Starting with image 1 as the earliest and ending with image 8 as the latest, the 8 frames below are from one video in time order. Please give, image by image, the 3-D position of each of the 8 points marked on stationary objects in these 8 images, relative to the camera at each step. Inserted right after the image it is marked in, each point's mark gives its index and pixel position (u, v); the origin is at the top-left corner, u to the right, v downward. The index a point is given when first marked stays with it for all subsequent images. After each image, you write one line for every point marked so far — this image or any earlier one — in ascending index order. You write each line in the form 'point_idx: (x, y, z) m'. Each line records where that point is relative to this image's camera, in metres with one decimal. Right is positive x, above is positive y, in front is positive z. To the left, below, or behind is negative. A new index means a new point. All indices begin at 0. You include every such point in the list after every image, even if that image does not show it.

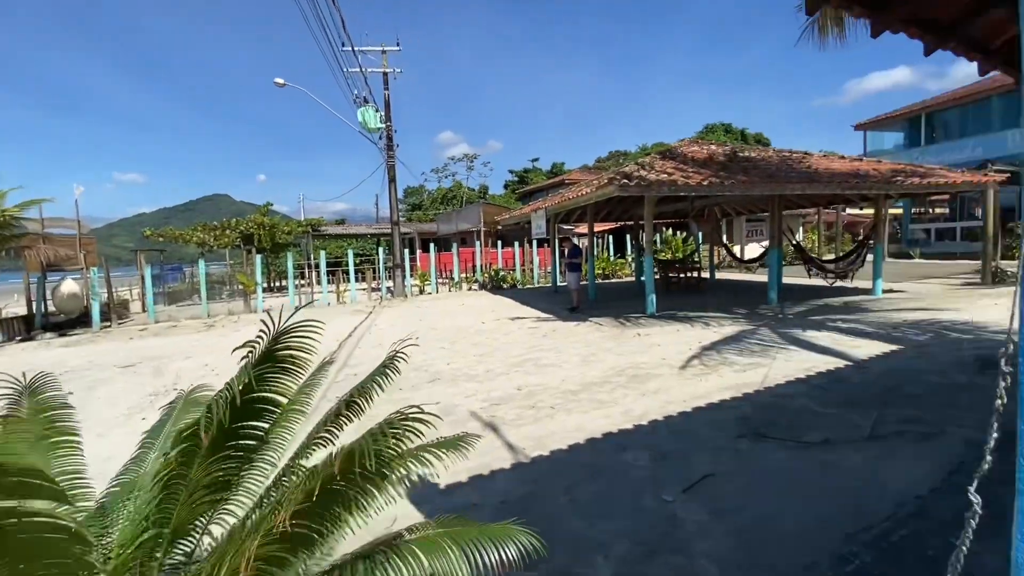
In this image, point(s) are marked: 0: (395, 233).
0: (-4.1, +1.9, +16.8) m
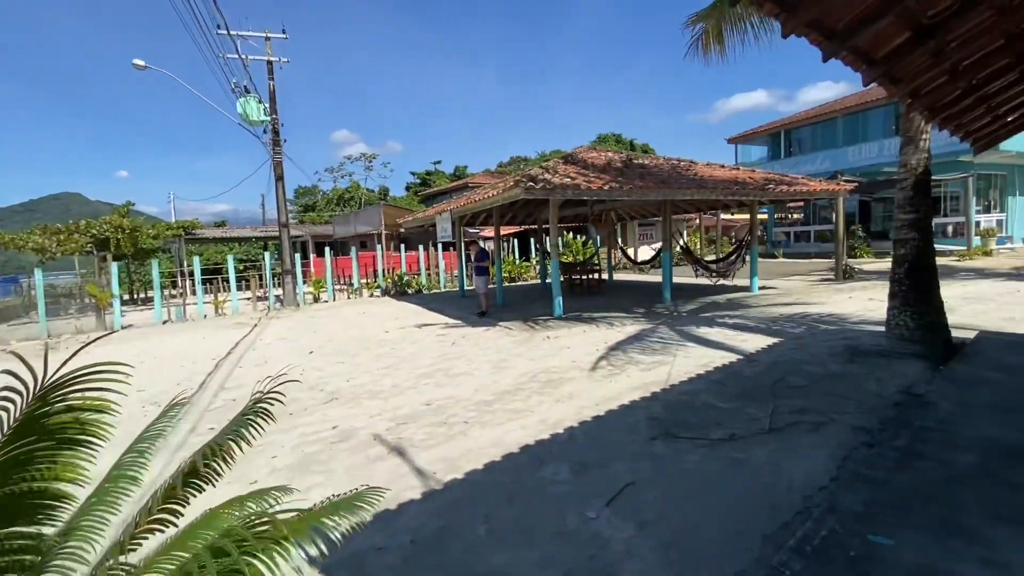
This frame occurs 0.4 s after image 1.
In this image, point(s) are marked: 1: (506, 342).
0: (-7.3, +1.6, +15.3) m
1: (-0.1, -0.9, +7.7) m
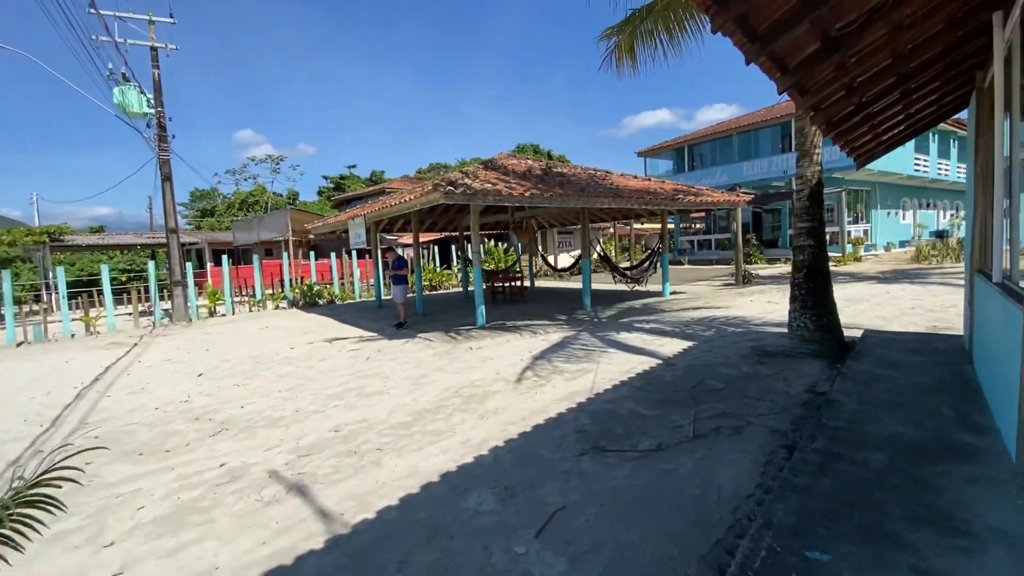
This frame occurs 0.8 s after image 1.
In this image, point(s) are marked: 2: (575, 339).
0: (-9.7, +1.3, +13.7) m
1: (-1.3, -1.0, +7.3) m
2: (+1.0, -0.8, +7.9) m
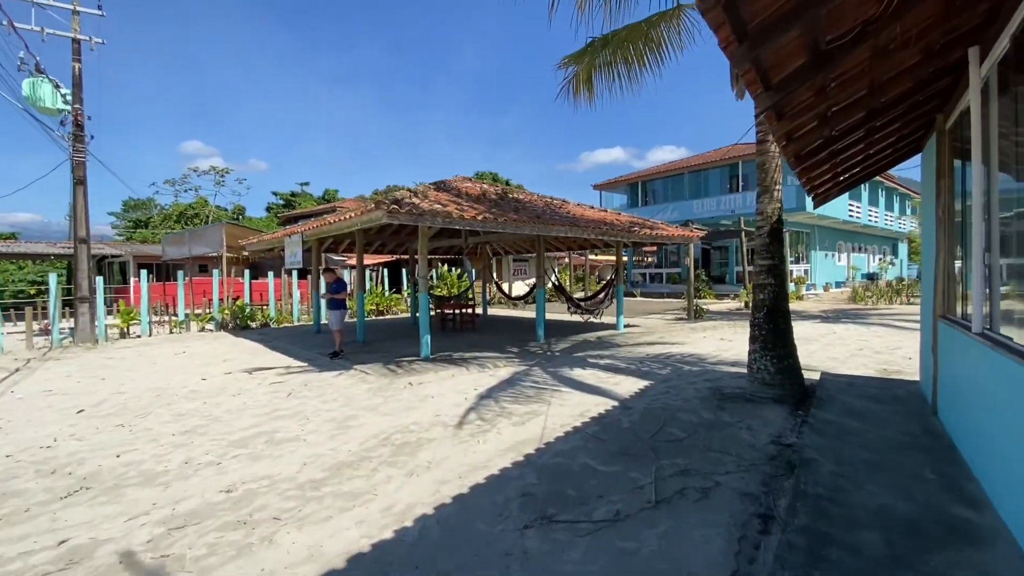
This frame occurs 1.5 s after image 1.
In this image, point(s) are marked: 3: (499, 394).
0: (-11.0, +0.8, +12.2) m
1: (-2.1, -1.4, +6.4) m
2: (+0.2, -1.3, +7.3) m
3: (-0.2, -1.4, +6.2) m
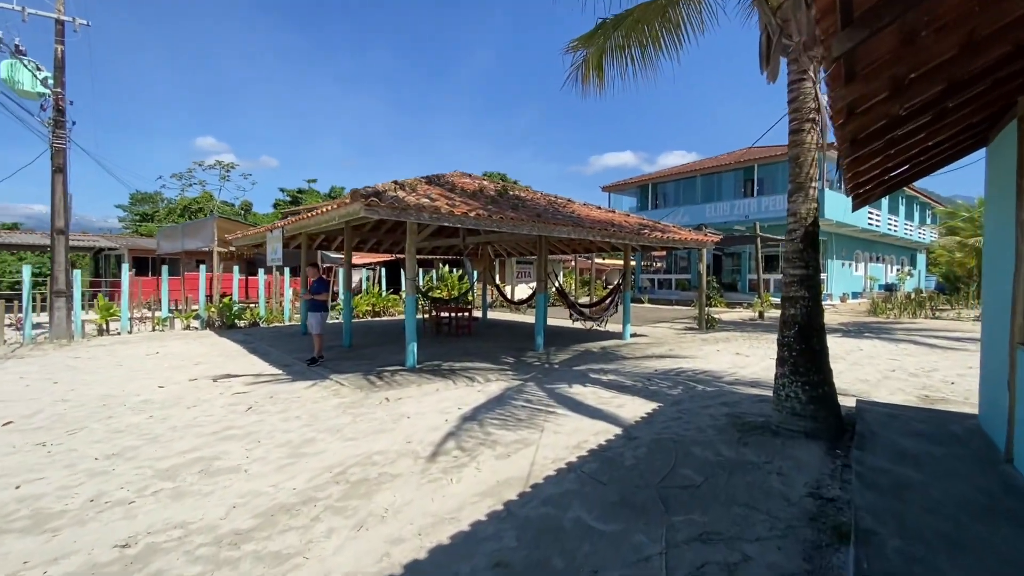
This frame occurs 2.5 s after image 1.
0: (-10.9, +1.0, +11.6) m
1: (-2.2, -1.4, +5.7) m
2: (+0.1, -1.4, +6.5) m
3: (-0.3, -1.4, +5.4) m
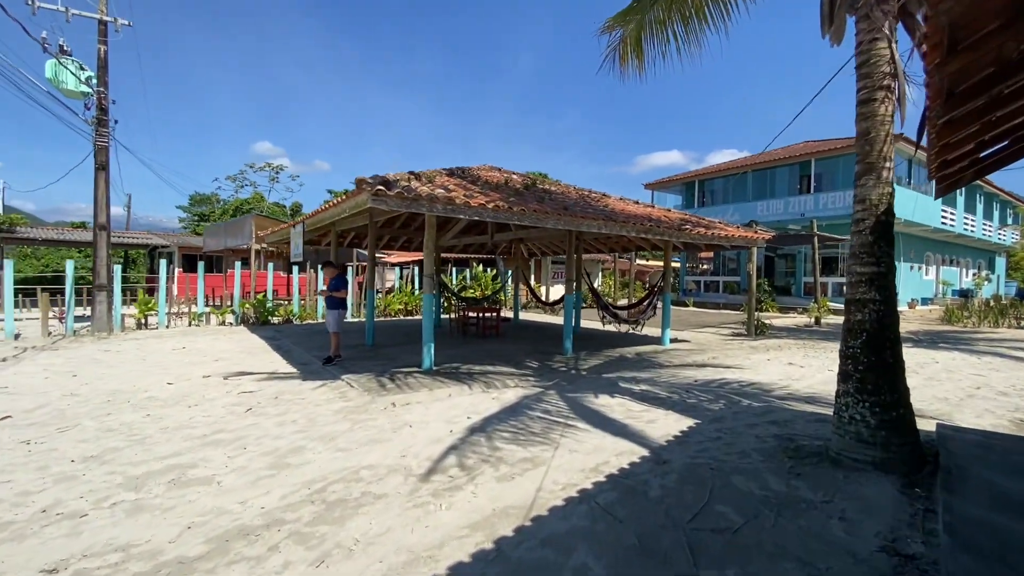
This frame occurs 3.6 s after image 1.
0: (-10.2, +1.2, +11.9) m
1: (-2.0, -1.4, +5.3) m
2: (+0.3, -1.4, +5.9) m
3: (-0.2, -1.4, +4.9) m
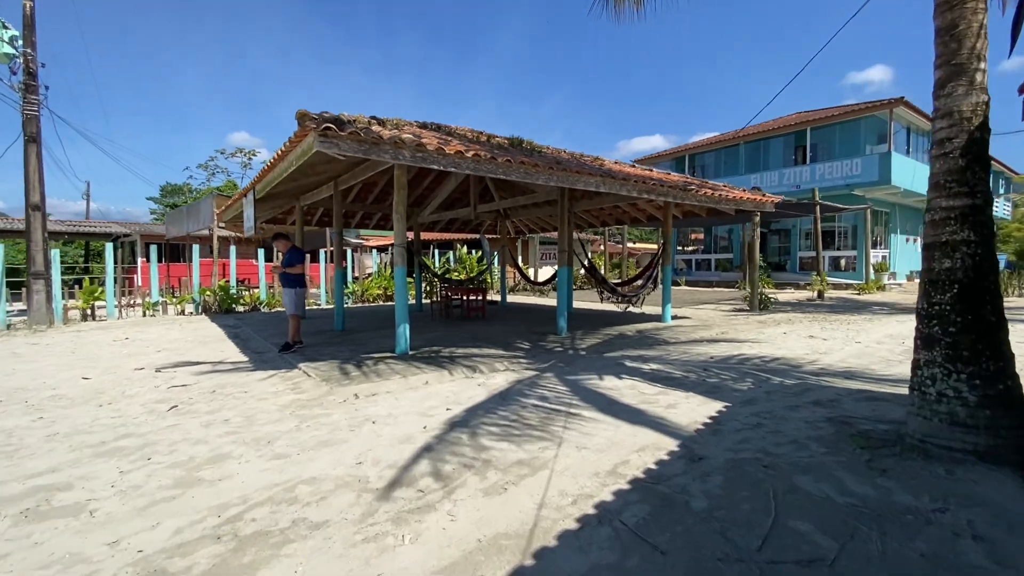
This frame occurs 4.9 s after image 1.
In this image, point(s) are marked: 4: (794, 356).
0: (-10.5, +1.4, +10.6) m
1: (-2.1, -1.1, +4.3) m
2: (+0.2, -1.0, +4.9) m
3: (-0.3, -1.1, +3.9) m
4: (+3.6, -0.9, +6.3) m
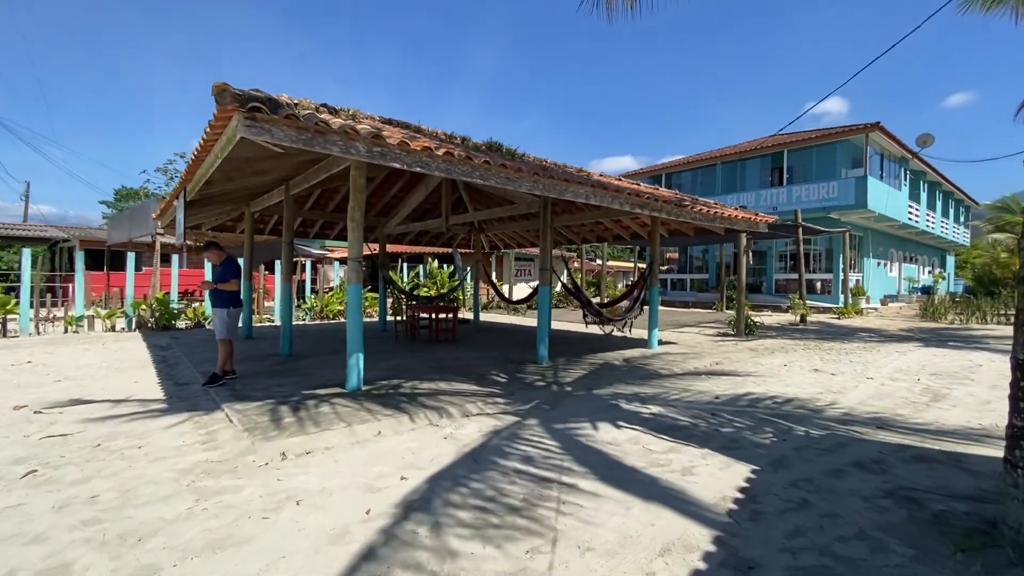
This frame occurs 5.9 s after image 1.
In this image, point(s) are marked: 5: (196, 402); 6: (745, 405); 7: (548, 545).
0: (-11.0, +1.2, +9.1) m
1: (-2.3, -1.2, +3.2) m
2: (0.0, -1.2, +4.0) m
3: (-0.4, -1.3, +2.9) m
4: (+3.4, -1.2, +5.5) m
5: (-3.2, -1.2, +4.9) m
6: (+2.4, -1.2, +5.1) m
7: (+0.2, -1.3, +2.5) m
